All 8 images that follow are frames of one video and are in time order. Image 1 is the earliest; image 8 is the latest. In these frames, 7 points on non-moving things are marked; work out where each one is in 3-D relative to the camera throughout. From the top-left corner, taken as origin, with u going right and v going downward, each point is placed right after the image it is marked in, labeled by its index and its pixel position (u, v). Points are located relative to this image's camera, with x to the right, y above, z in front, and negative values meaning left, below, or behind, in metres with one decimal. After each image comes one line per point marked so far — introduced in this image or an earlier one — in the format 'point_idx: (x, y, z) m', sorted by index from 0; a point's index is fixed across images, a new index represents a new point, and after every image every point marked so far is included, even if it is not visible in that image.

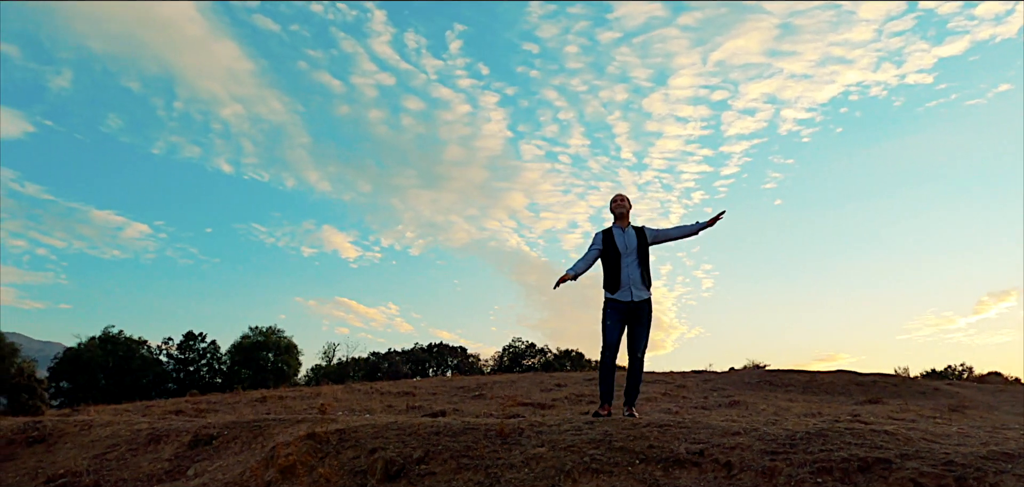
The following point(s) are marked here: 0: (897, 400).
0: (+7.8, -3.2, +15.3) m
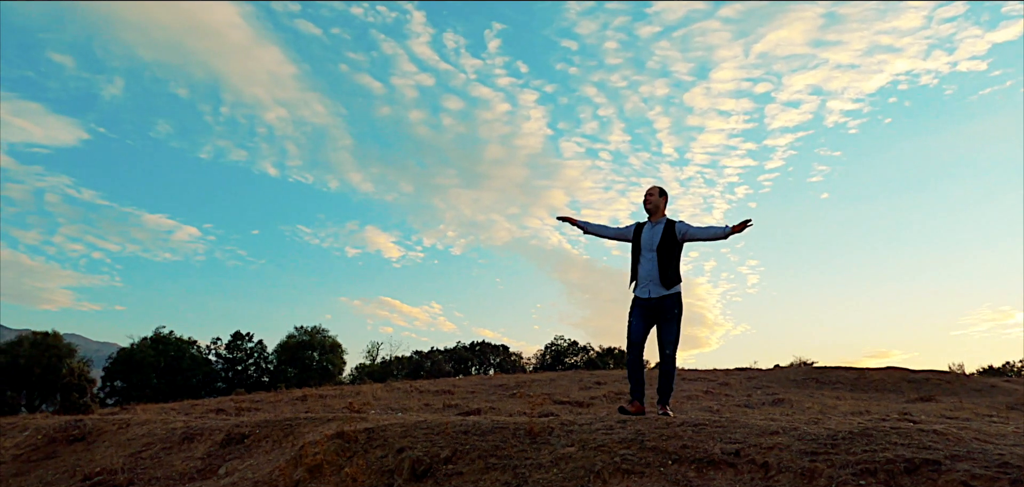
0: (+8.5, -3.0, +14.7) m
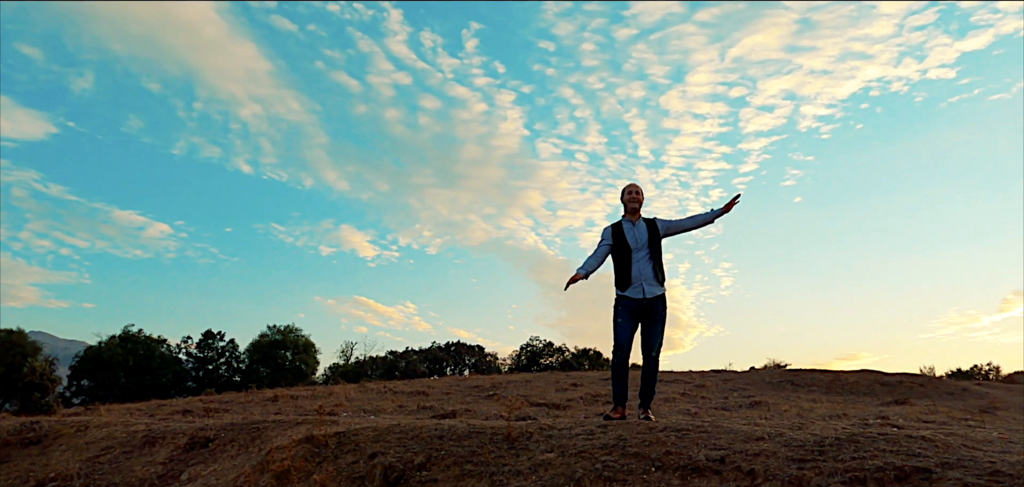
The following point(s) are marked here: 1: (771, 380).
0: (+8.0, -3.1, +14.8) m
1: (+6.5, -3.4, +19.0) m
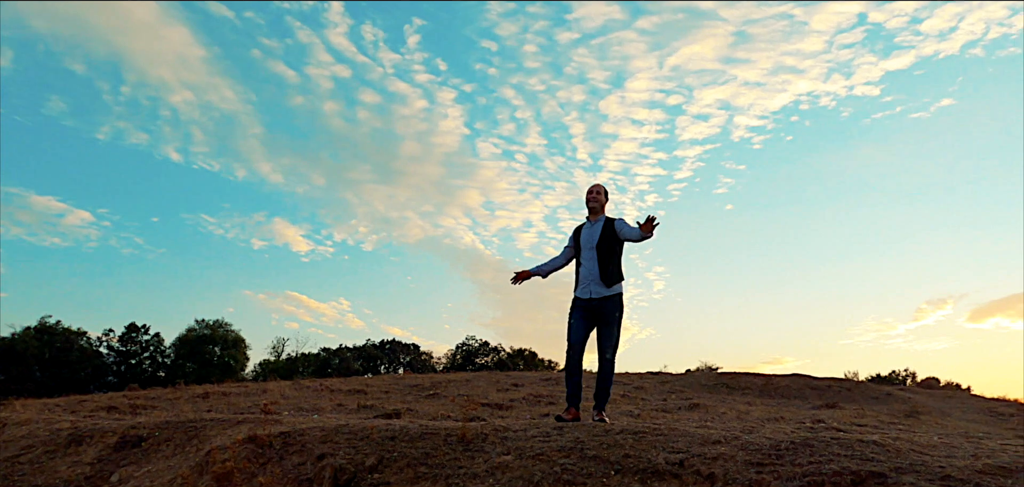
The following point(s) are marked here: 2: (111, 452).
0: (+6.9, -3.2, +15.3) m
1: (+5.0, -3.6, +19.3) m
2: (-5.1, -2.6, +9.7) m
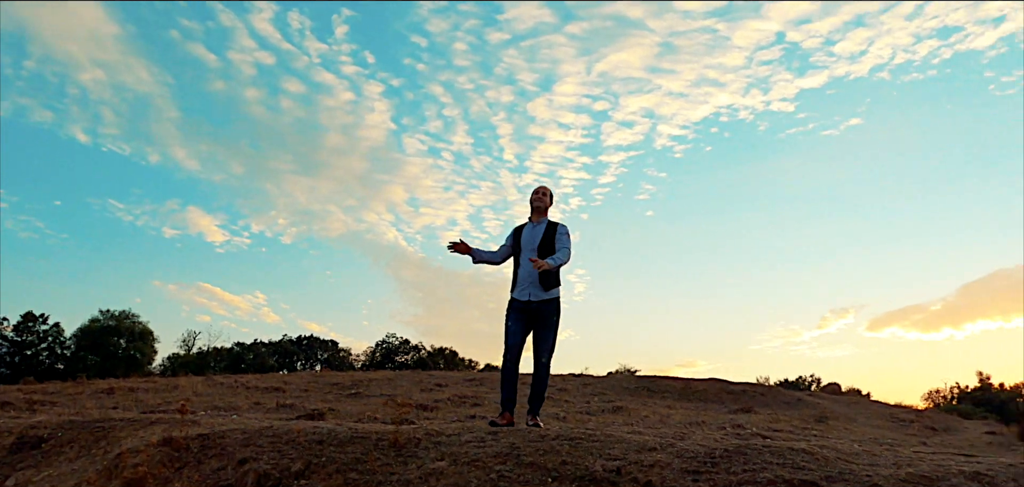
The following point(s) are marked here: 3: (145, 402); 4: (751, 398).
0: (+5.3, -3.4, +15.8) m
1: (+3.0, -3.7, +19.6) m
2: (-6.0, -2.4, +9.0) m
3: (-7.1, -3.1, +14.8) m
4: (+5.7, -3.7, +18.2) m
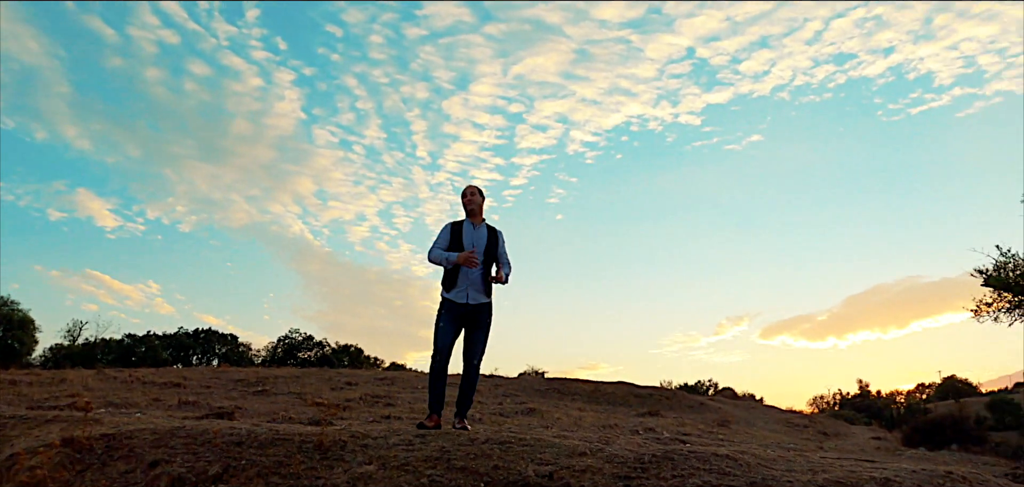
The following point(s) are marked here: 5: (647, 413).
0: (+3.4, -3.6, +16.3) m
1: (+0.7, -3.7, +19.8) m
2: (-7.0, -2.2, +8.2) m
3: (-8.8, -2.7, +13.7) m
4: (+3.5, -3.9, +18.6) m
5: (+2.7, -3.4, +15.5) m
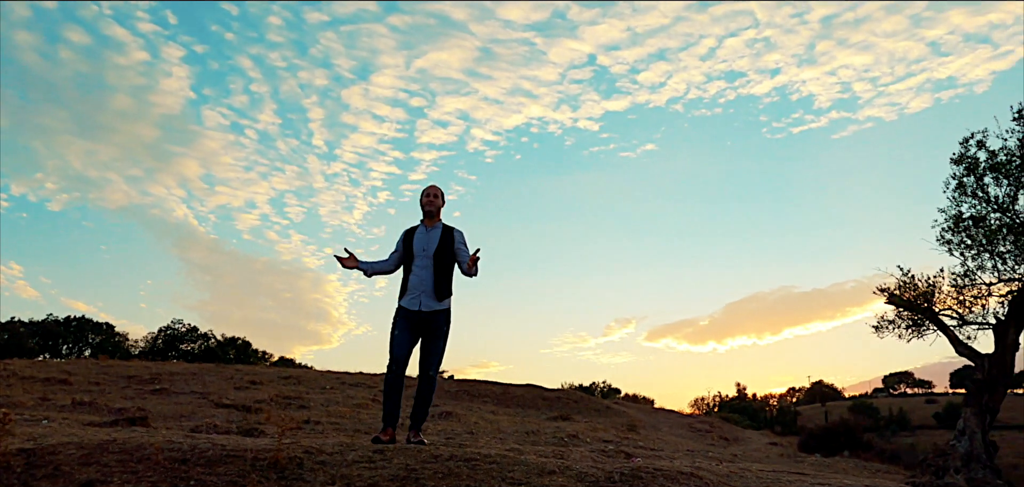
0: (+1.5, -3.7, +16.4) m
1: (-1.7, -3.7, +19.5) m
2: (-7.6, -1.9, +7.0) m
3: (-10.2, -2.4, +12.3) m
4: (+1.3, -4.0, +18.8) m
5: (+0.9, -3.5, +15.5) m
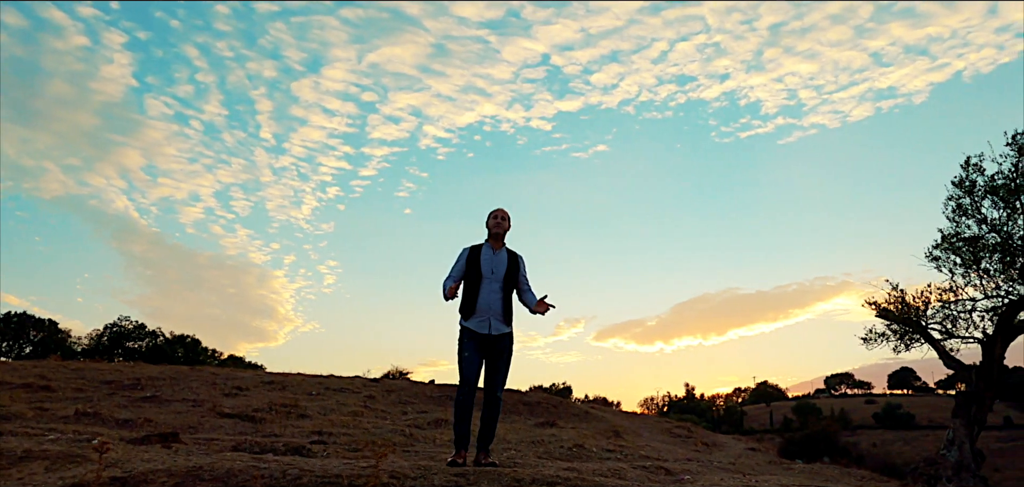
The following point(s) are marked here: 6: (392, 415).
0: (+1.2, -3.9, +16.6) m
1: (-2.3, -3.8, +19.4) m
2: (-7.3, -2.0, +6.5) m
3: (-10.2, -2.3, +11.6) m
4: (+0.8, -4.1, +18.9) m
5: (+0.6, -3.7, +15.6) m
6: (-2.6, -3.3, +15.1) m
